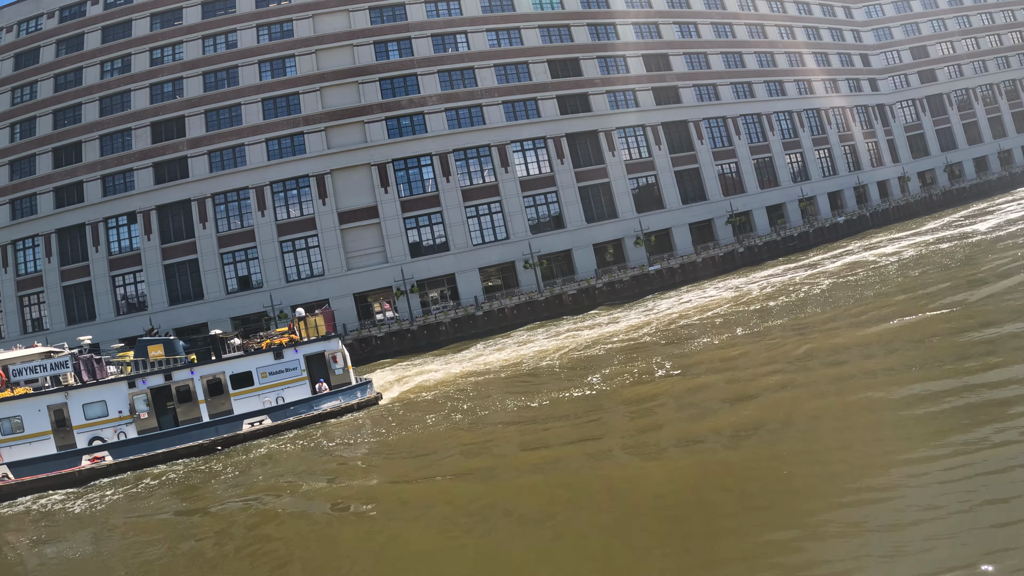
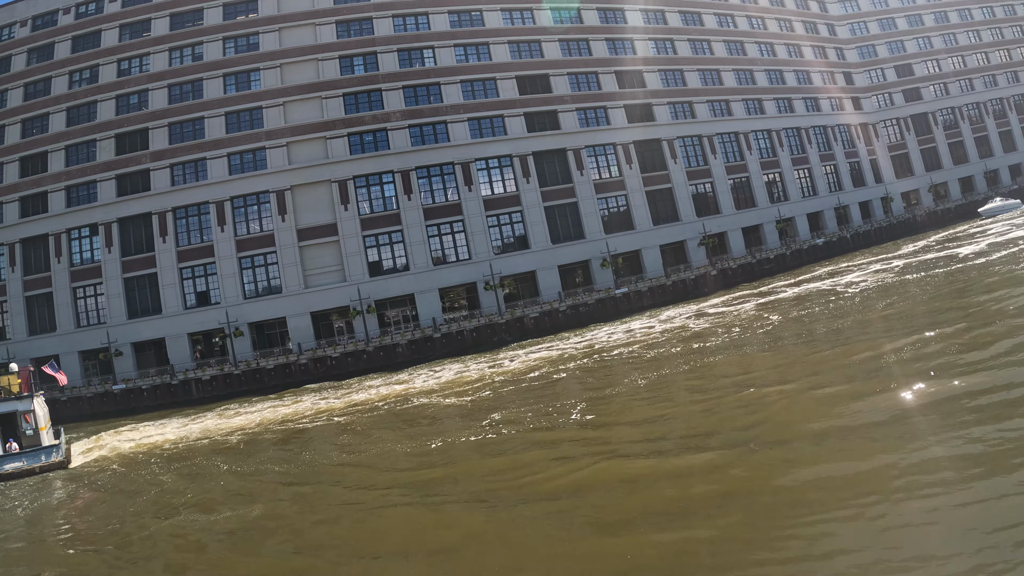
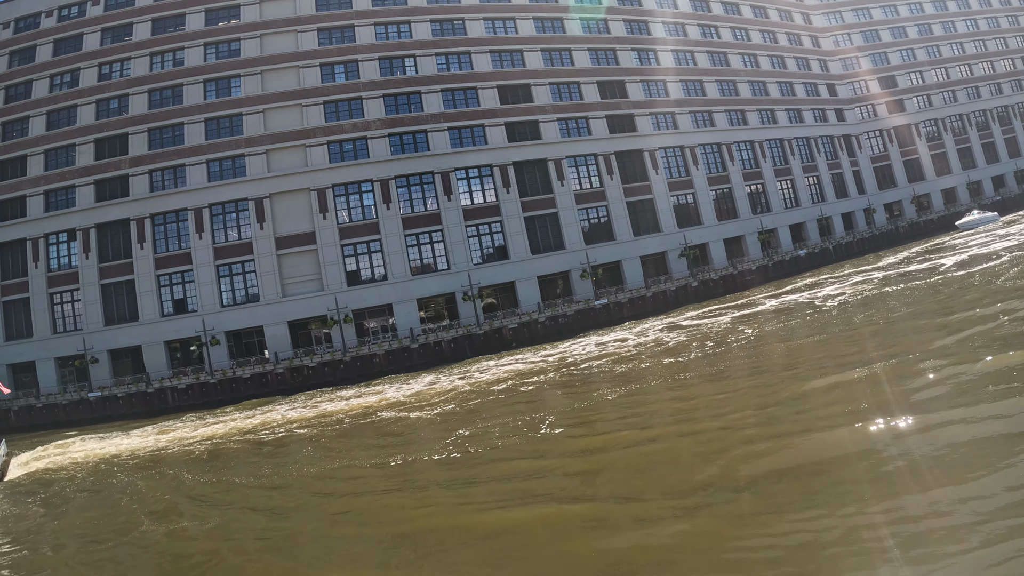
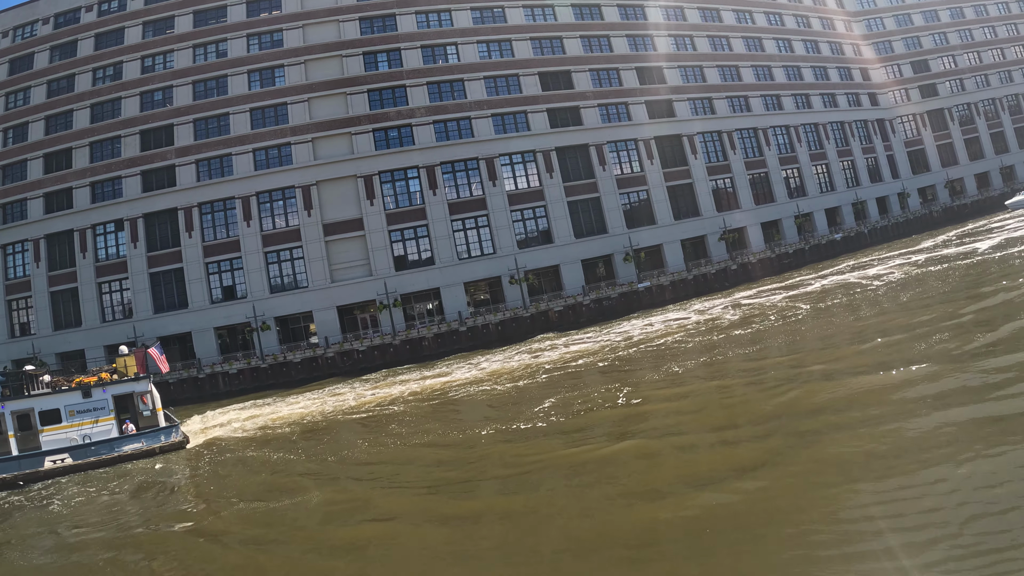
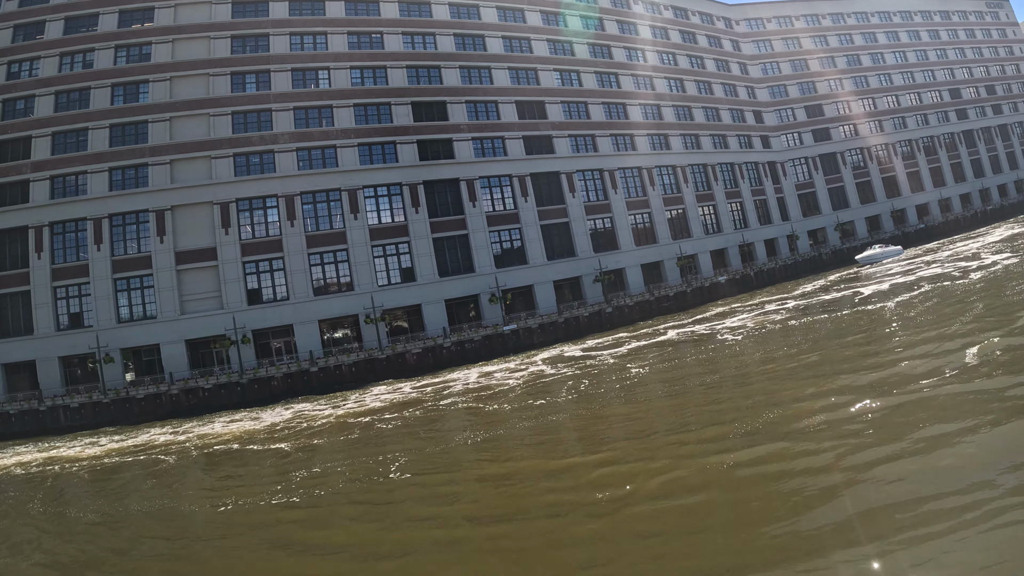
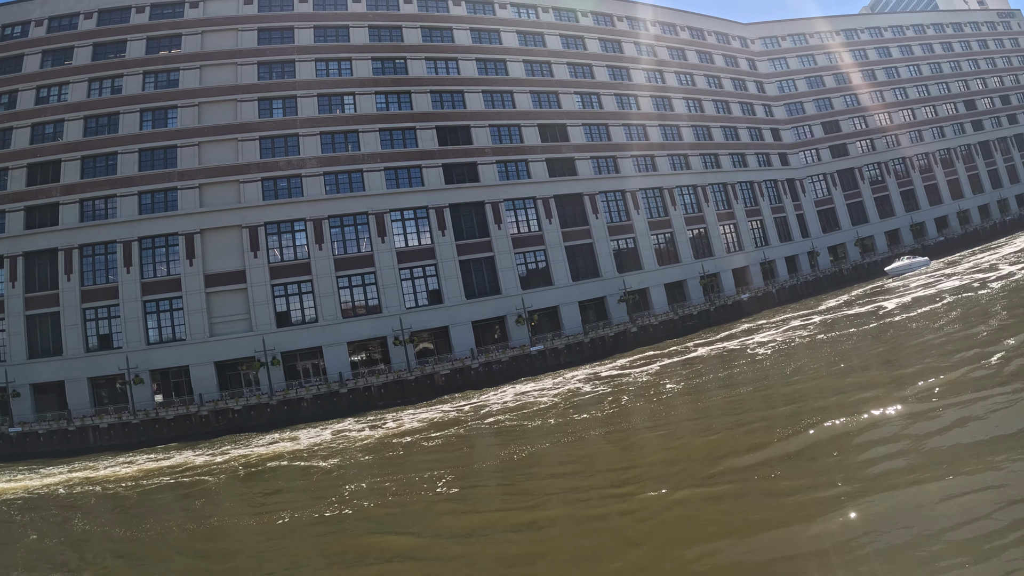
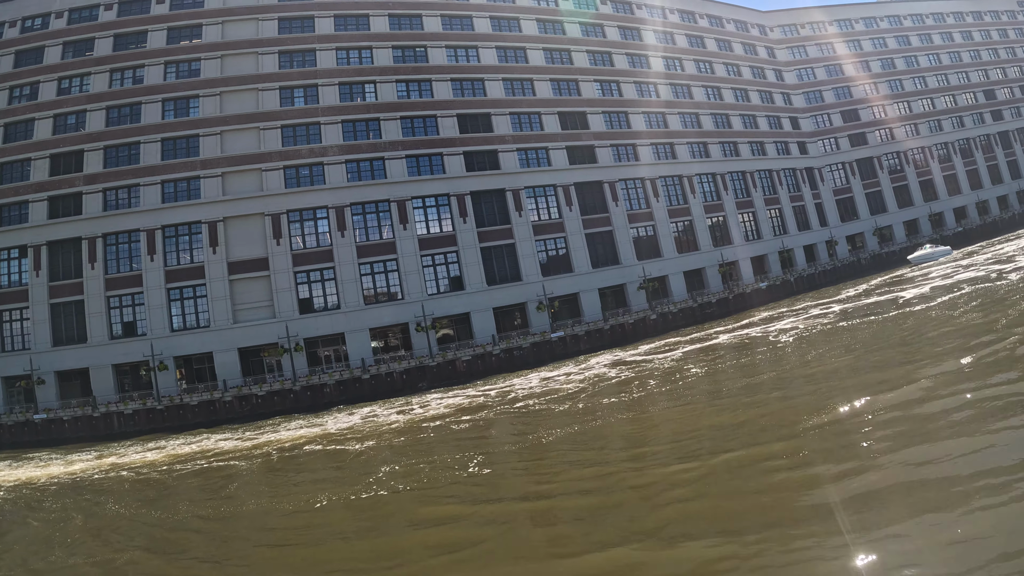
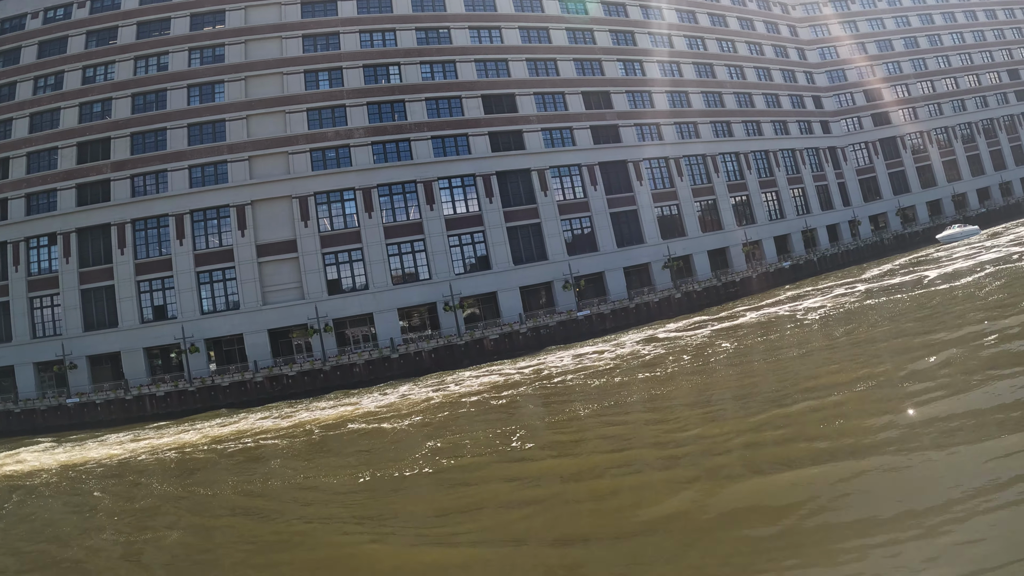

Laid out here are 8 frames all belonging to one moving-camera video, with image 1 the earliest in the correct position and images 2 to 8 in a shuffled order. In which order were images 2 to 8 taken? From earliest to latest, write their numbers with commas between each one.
4, 2, 3, 8, 7, 6, 5
